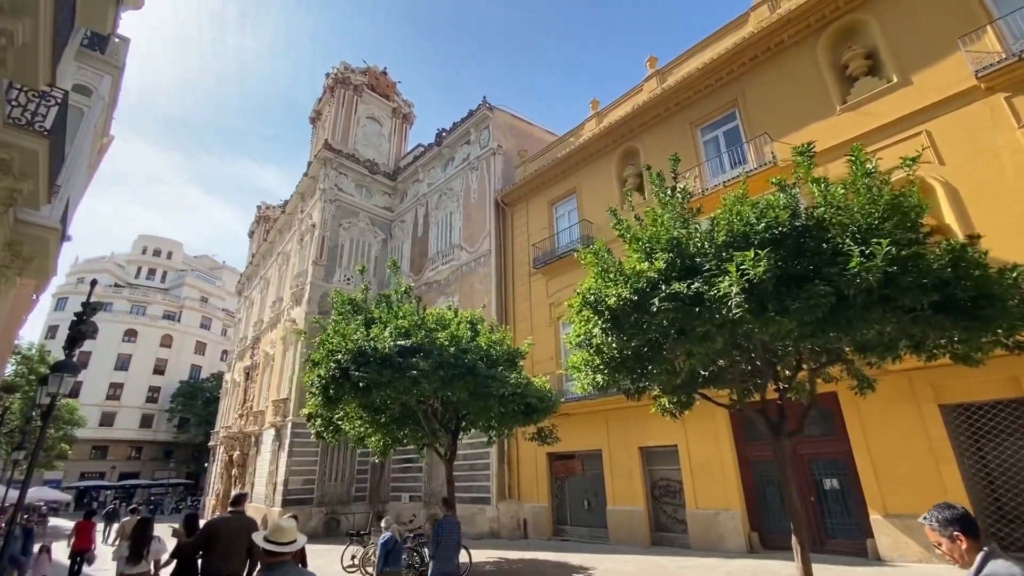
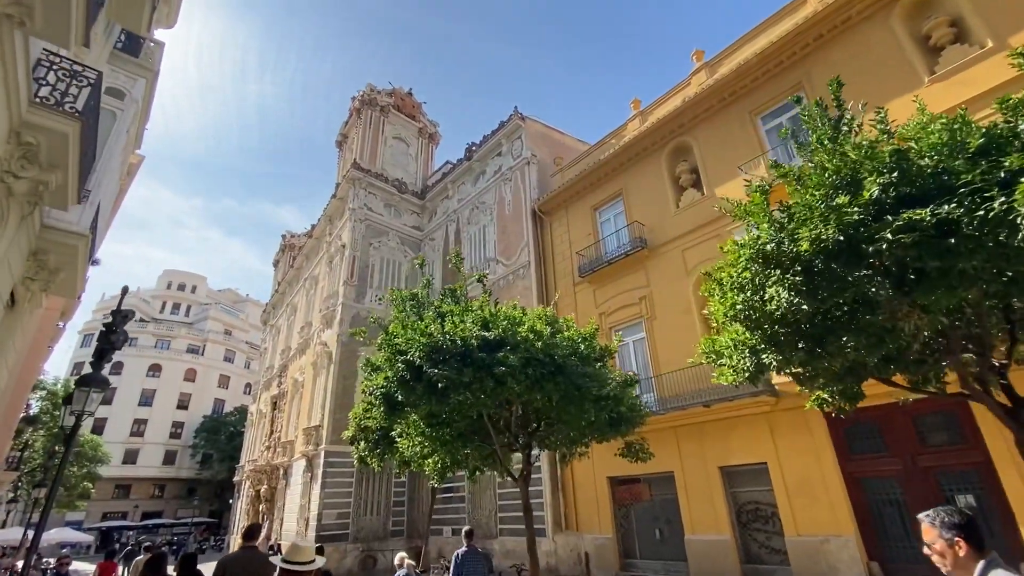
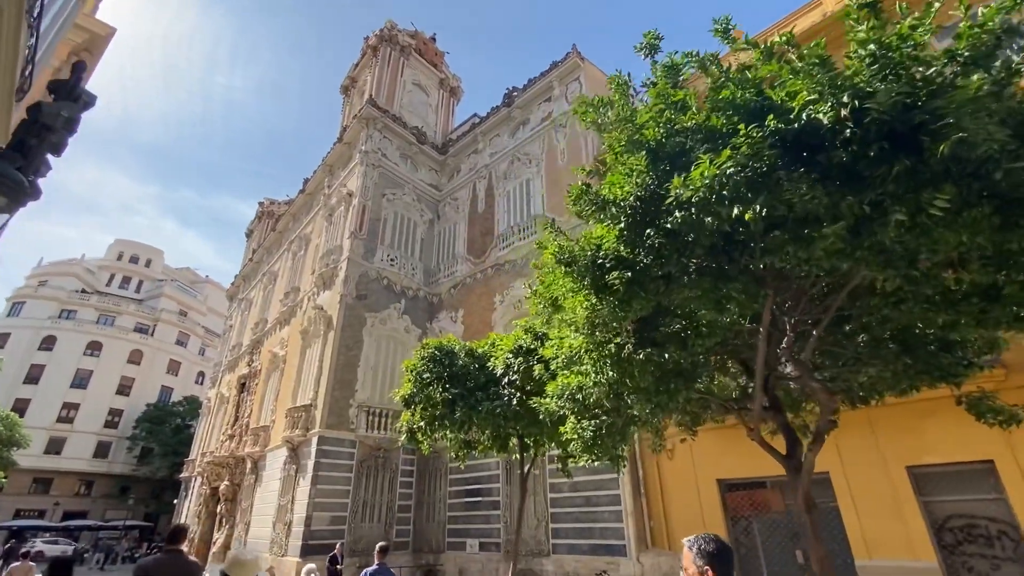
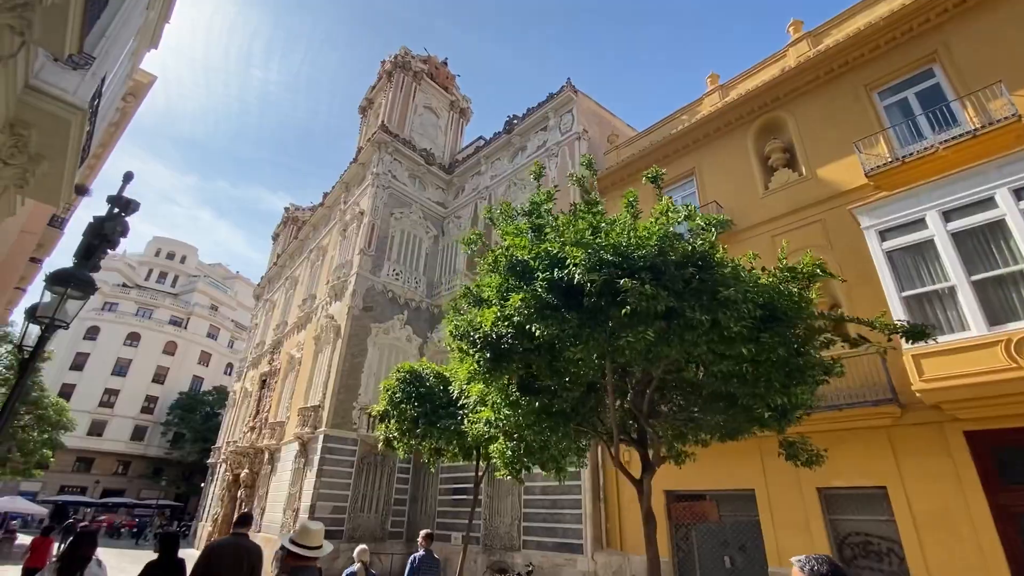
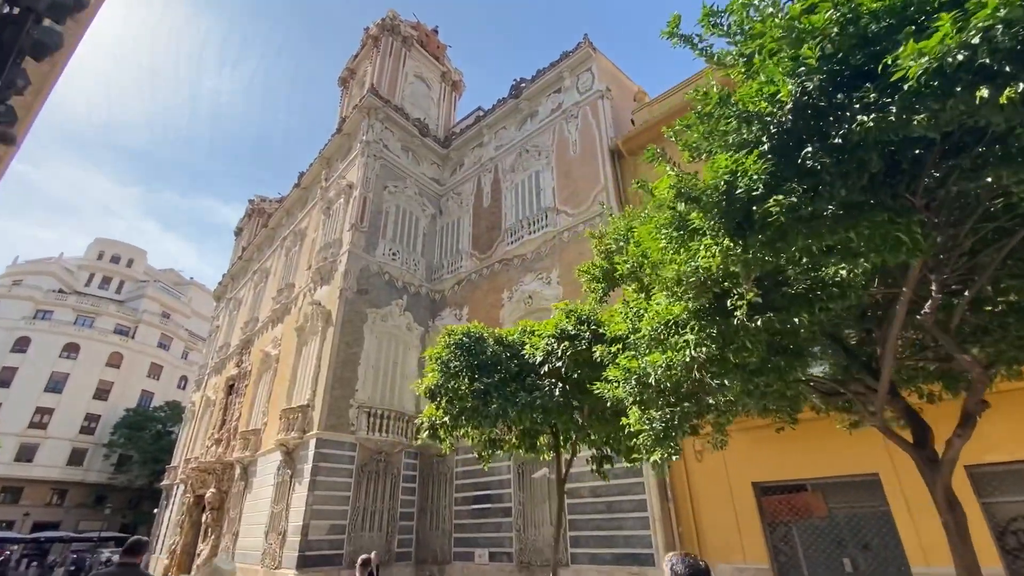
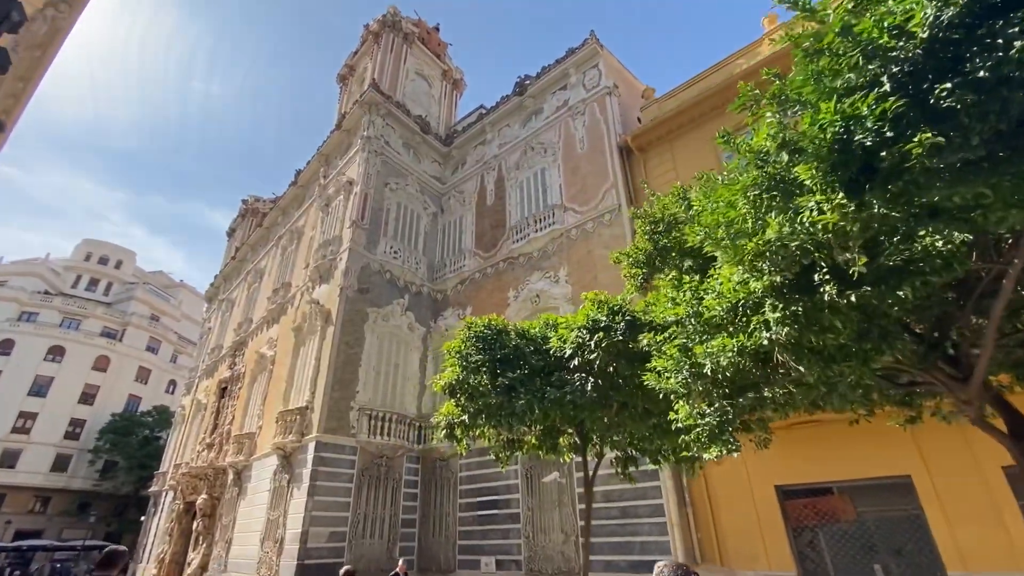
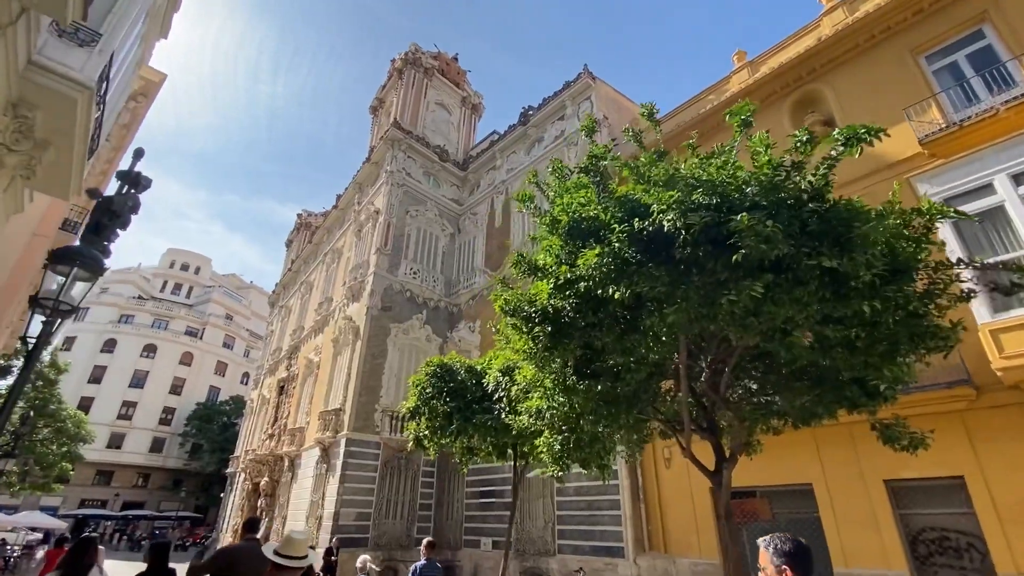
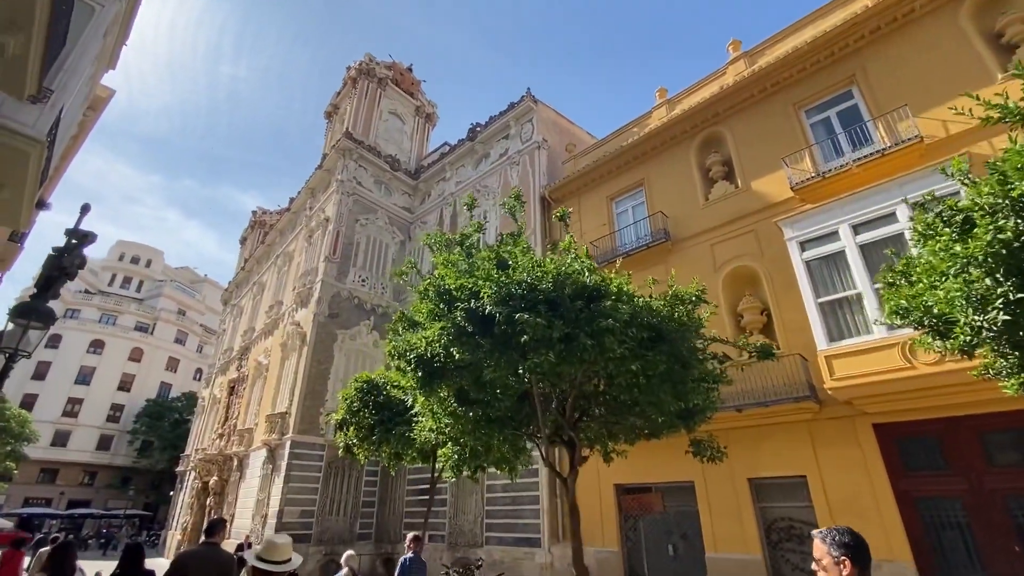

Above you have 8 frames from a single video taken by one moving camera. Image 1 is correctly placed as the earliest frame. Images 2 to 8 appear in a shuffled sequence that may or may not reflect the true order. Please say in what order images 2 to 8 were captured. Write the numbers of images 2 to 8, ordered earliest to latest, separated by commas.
2, 8, 4, 7, 3, 5, 6
